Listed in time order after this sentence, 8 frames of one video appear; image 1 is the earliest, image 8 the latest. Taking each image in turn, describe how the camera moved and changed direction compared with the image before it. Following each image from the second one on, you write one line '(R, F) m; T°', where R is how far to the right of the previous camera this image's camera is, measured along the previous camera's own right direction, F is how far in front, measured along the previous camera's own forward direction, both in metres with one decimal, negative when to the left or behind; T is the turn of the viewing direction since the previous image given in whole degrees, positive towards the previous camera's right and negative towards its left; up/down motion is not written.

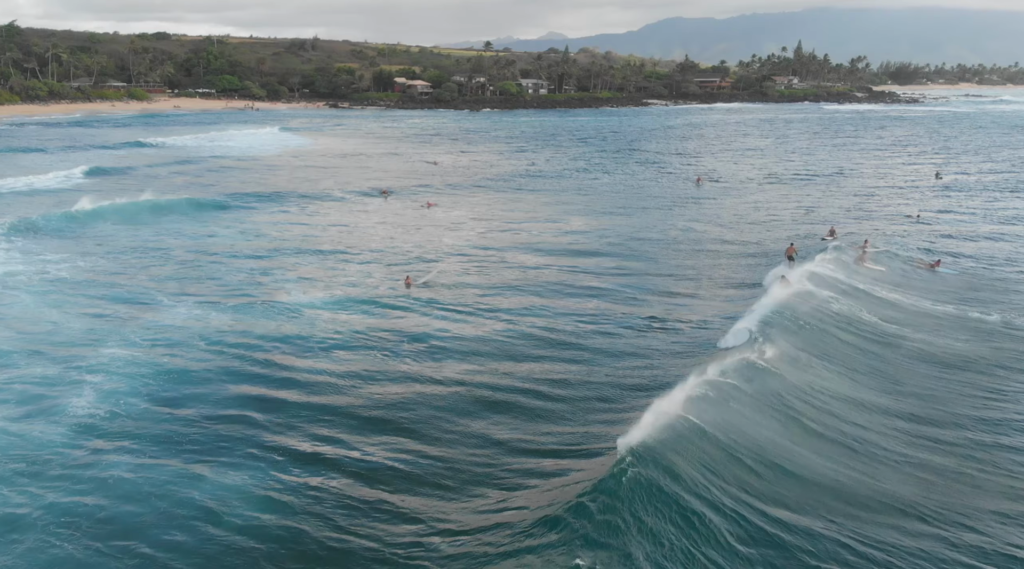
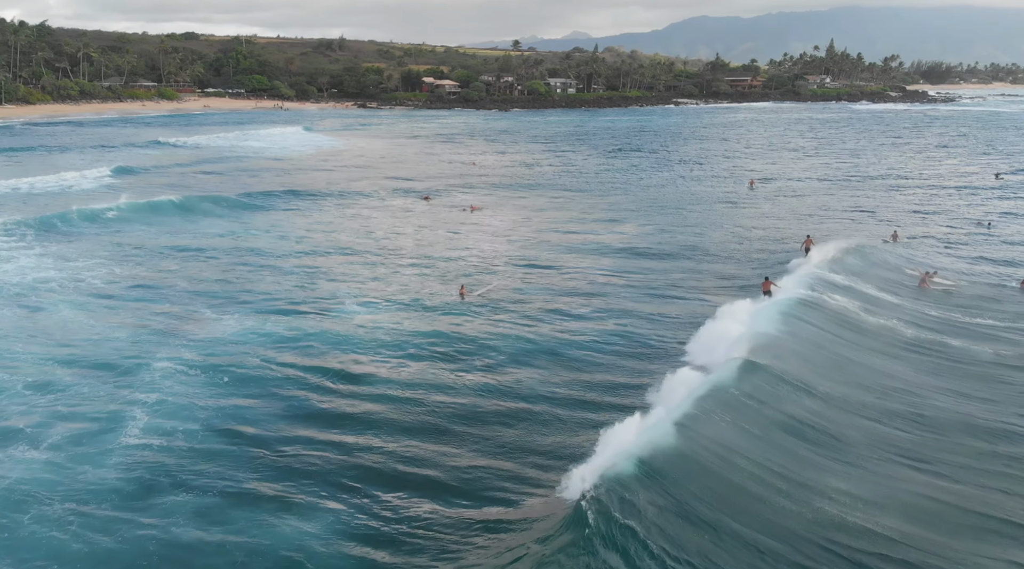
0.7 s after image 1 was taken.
(-1.0, +1.6) m; -2°
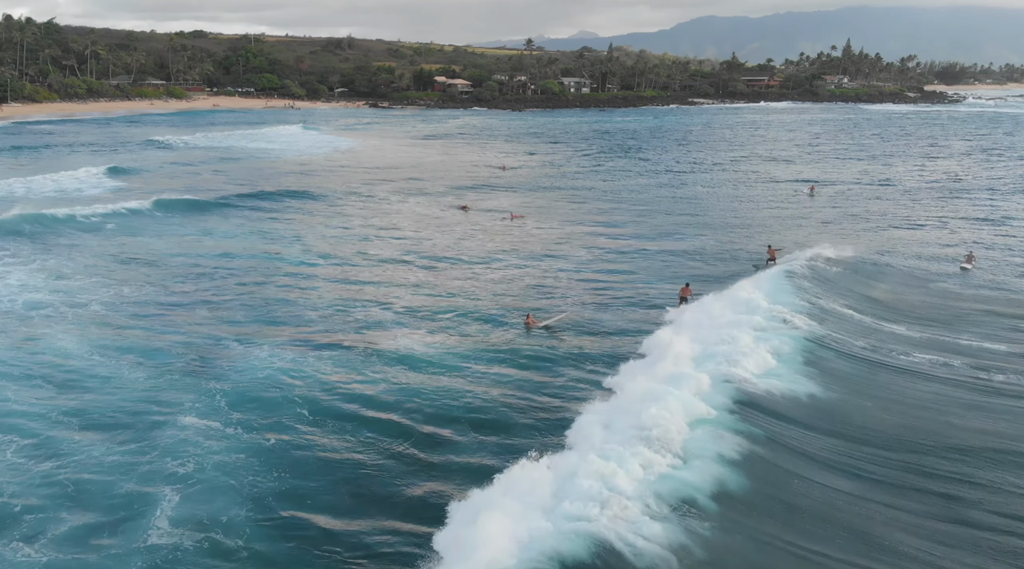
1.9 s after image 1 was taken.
(-1.4, +3.1) m; 0°
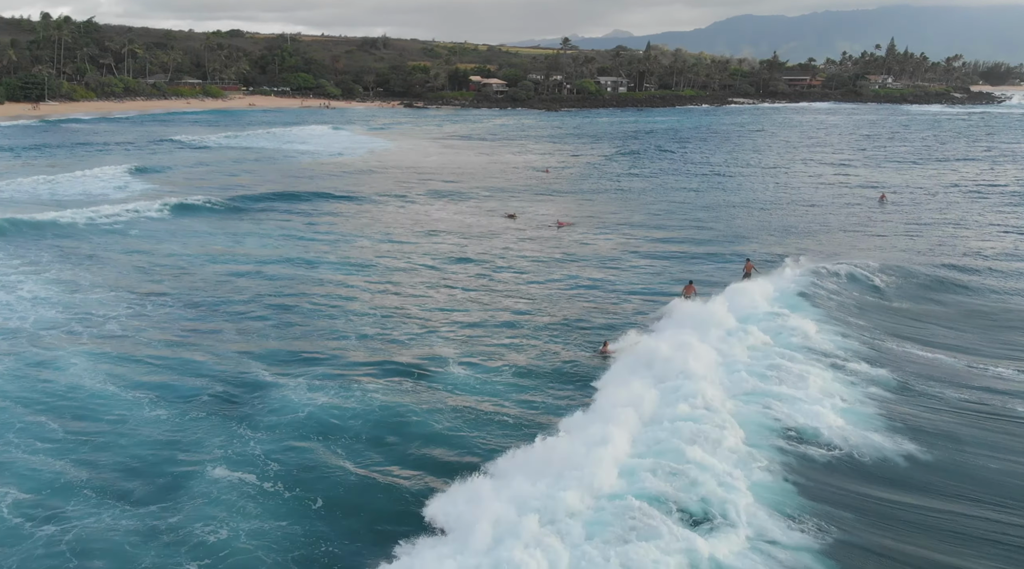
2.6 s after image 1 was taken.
(-0.6, +2.1) m; -2°
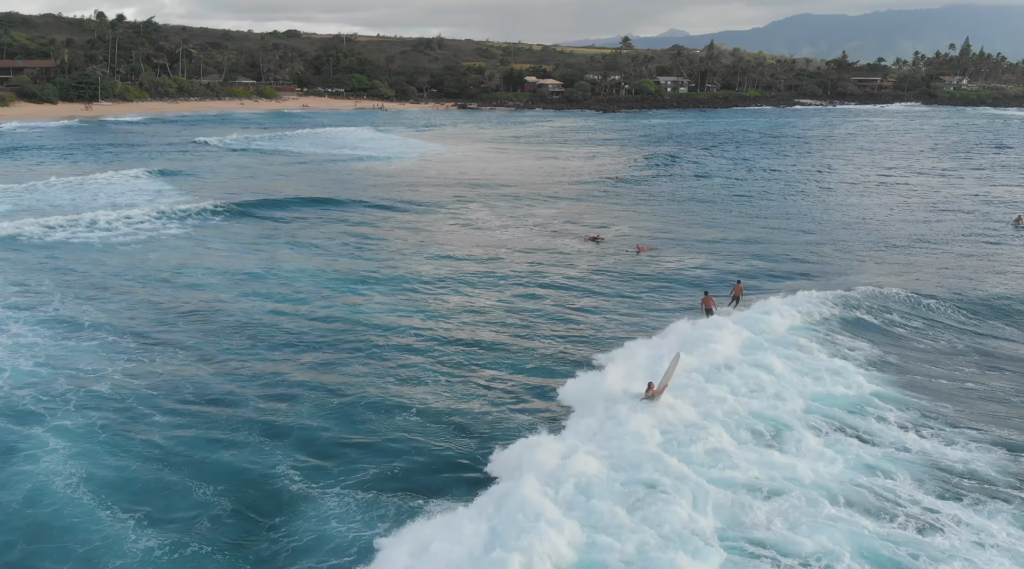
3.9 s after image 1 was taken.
(-0.9, +4.2) m; -3°
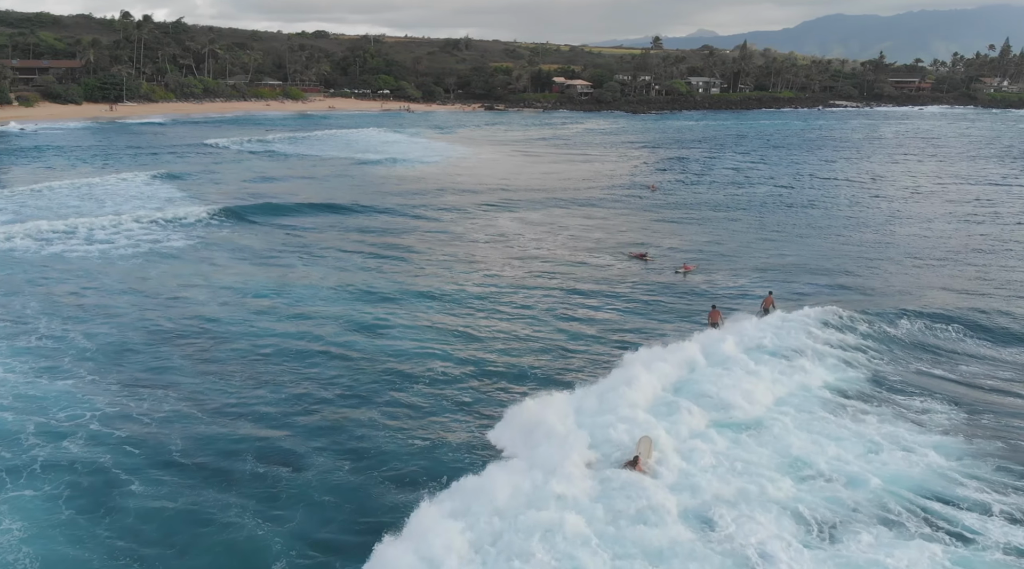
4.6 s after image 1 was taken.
(-0.3, +2.4) m; -2°
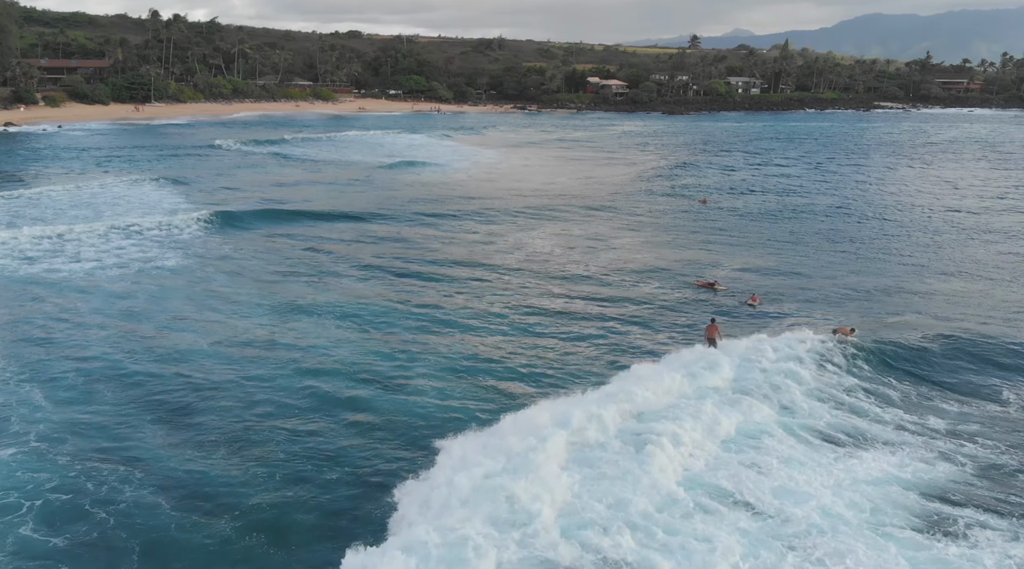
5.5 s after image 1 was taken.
(-0.3, +3.2) m; -2°
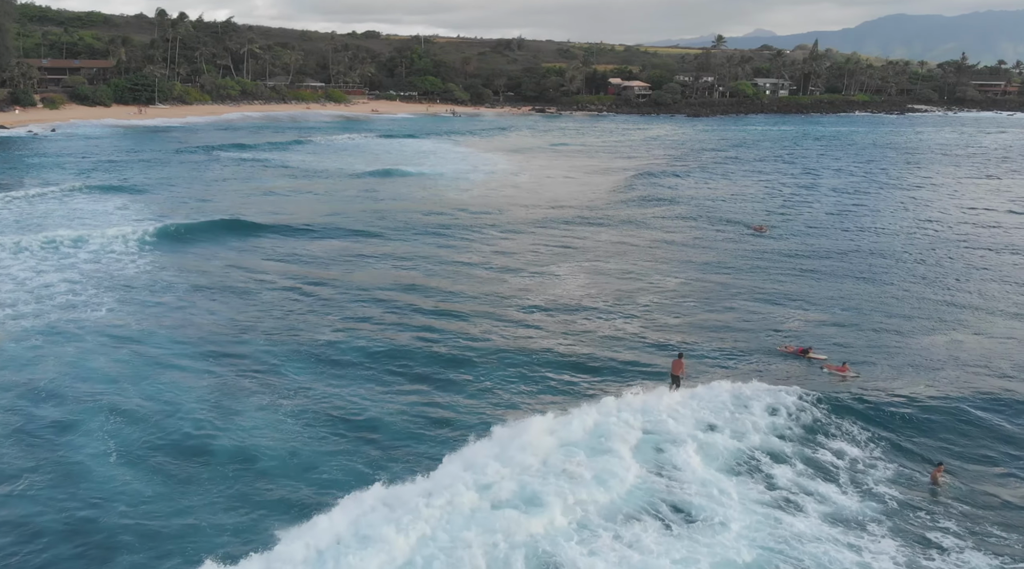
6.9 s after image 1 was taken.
(-0.1, +4.7) m; -1°
